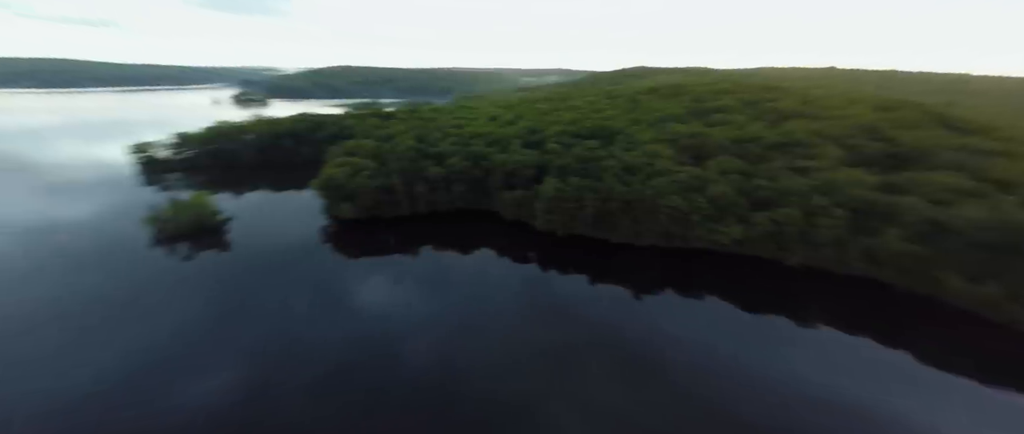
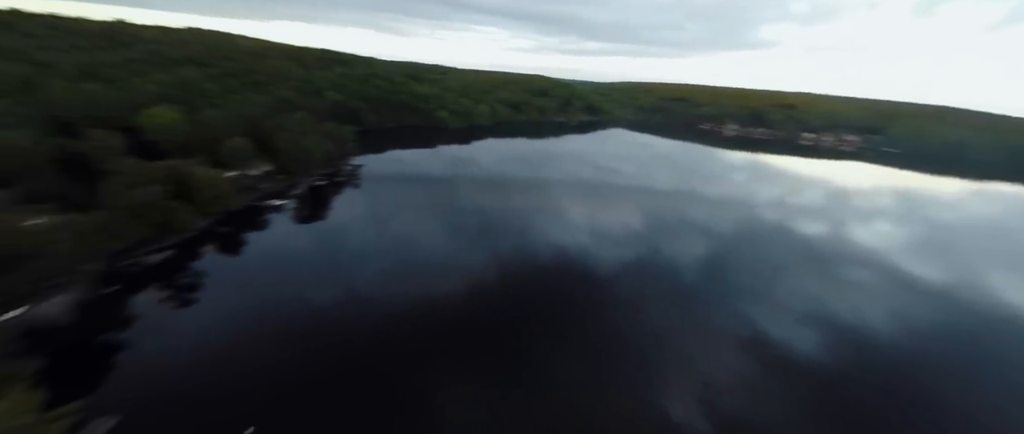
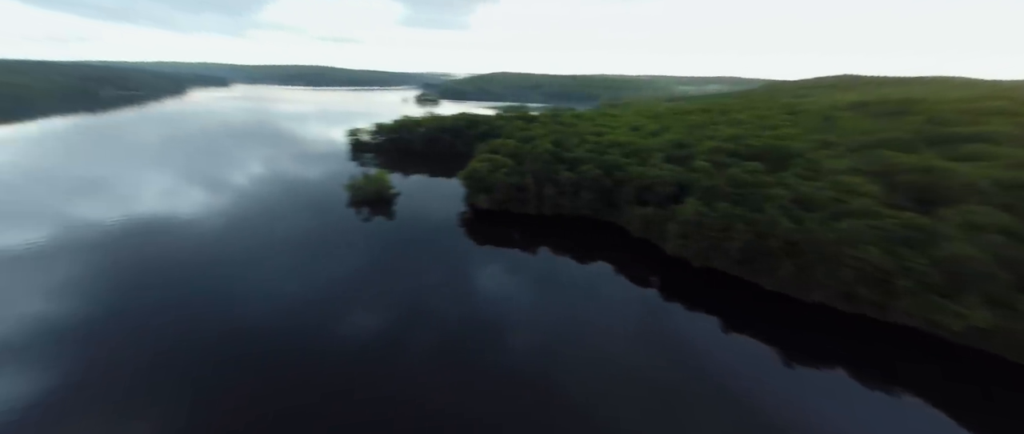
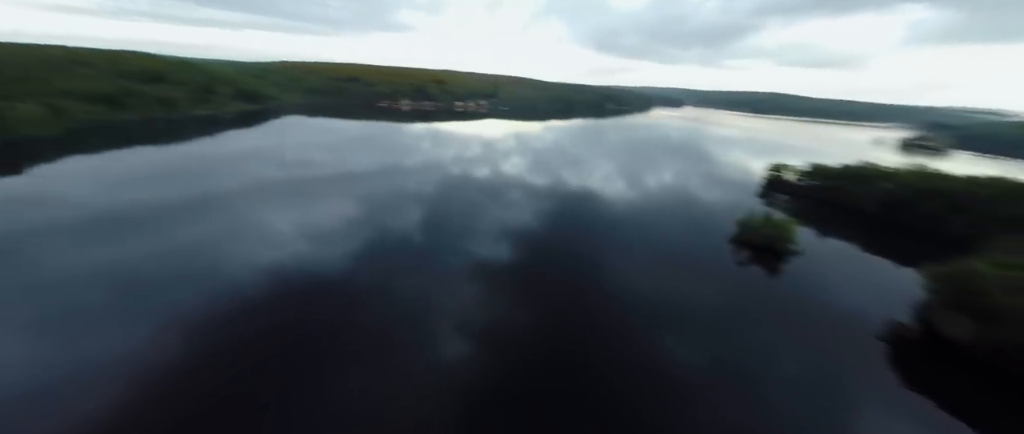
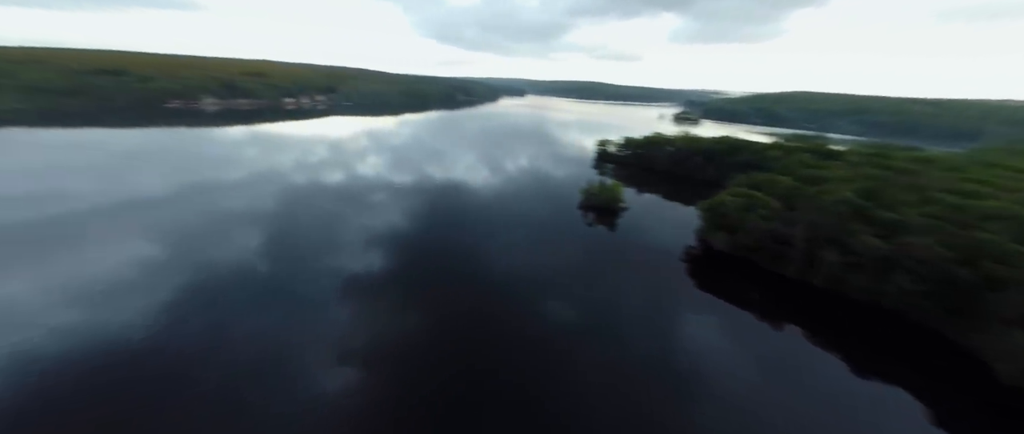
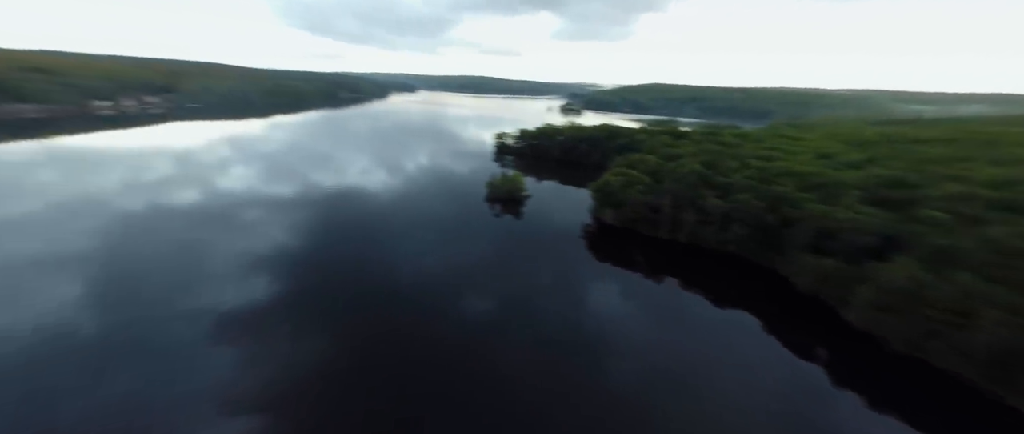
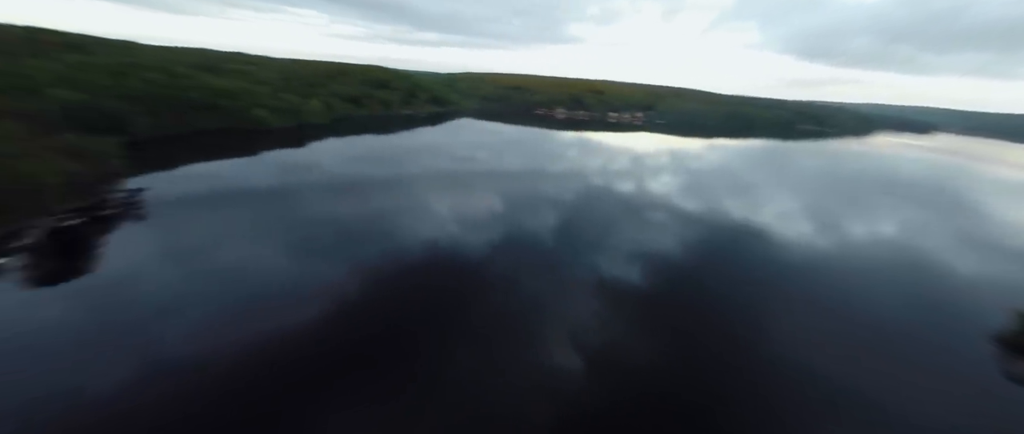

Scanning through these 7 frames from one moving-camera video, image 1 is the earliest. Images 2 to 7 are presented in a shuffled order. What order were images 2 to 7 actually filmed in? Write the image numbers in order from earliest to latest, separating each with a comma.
3, 6, 5, 4, 7, 2
